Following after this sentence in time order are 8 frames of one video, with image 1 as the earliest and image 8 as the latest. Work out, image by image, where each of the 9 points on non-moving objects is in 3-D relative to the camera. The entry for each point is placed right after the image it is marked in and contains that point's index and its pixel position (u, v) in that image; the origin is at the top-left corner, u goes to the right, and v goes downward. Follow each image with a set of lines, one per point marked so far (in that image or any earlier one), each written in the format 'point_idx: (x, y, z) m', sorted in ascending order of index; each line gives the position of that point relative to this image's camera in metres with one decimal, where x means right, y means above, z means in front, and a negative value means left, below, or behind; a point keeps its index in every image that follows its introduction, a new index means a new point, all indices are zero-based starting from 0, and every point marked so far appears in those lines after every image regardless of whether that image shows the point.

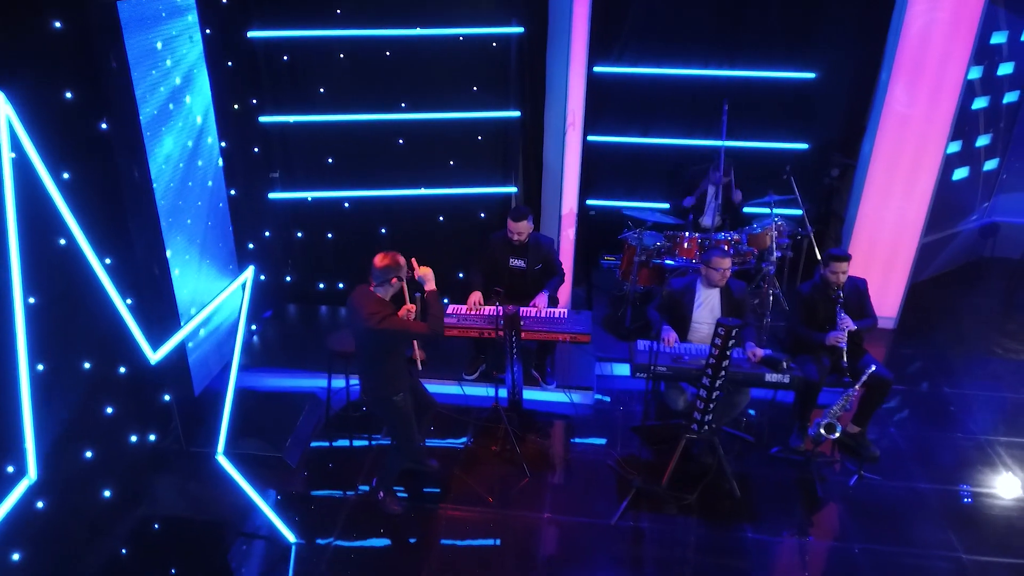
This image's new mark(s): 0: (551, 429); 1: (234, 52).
0: (+0.2, -0.8, +4.3) m
1: (-1.6, +1.4, +4.4) m
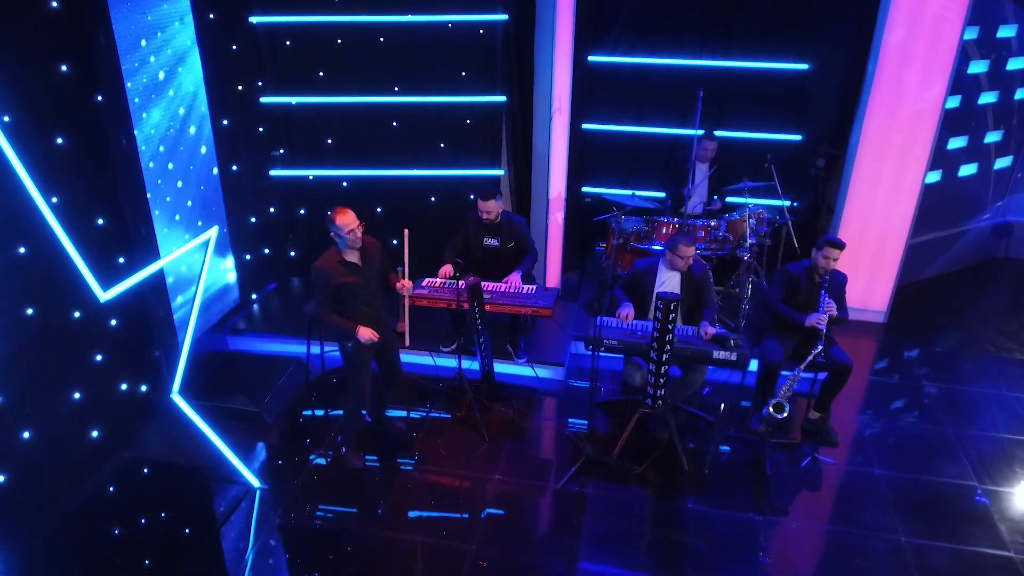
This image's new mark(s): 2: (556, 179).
0: (0.0, -0.7, +4.5) m
1: (-1.7, +1.6, +4.7) m
2: (+0.3, +0.8, +5.2) m
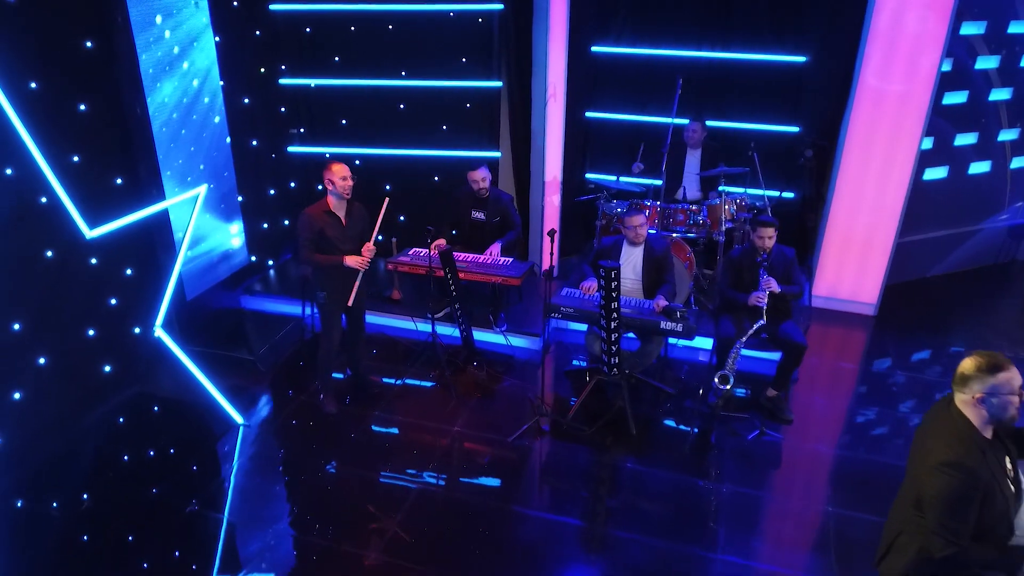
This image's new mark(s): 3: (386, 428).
0: (-0.2, -0.5, +4.8) m
1: (-1.7, +1.8, +5.2) m
2: (+0.3, +0.9, +5.5) m
3: (-0.7, -0.8, +4.3) m
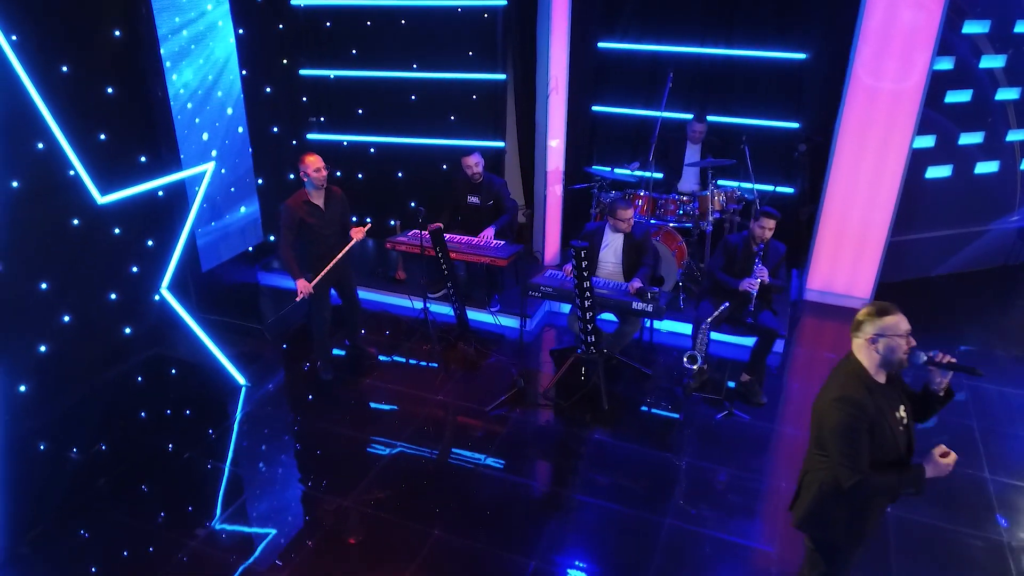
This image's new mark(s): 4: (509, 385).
0: (-0.2, -0.4, +5.1) m
1: (-1.7, +2.0, +5.6) m
2: (+0.3, +1.0, +5.7) m
3: (-0.8, -0.7, +4.6) m
4: (0.0, -0.6, +4.6) m
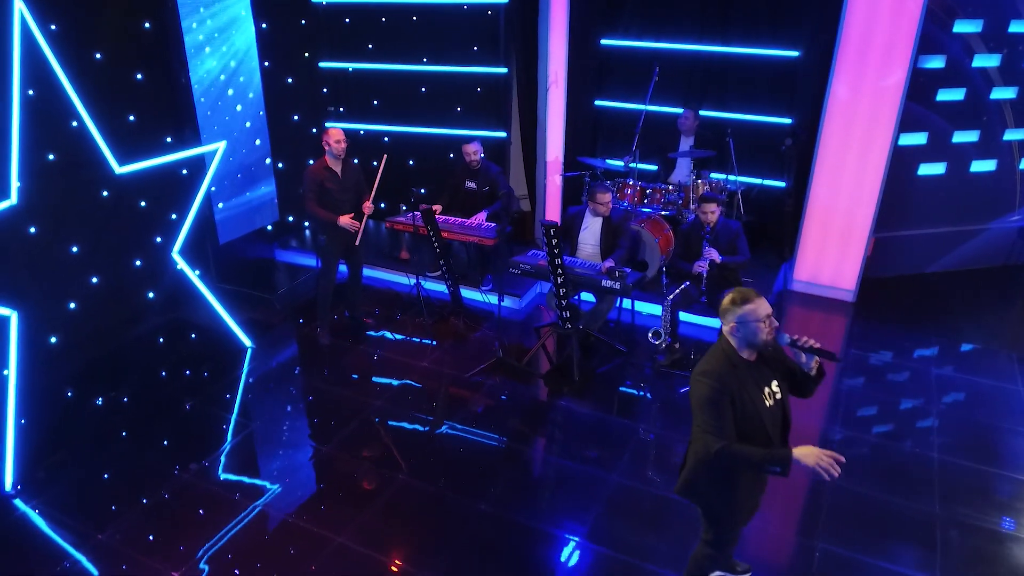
0: (-0.3, -0.2, +5.4) m
1: (-1.7, +2.2, +6.0) m
2: (+0.3, +1.2, +6.0) m
3: (-0.9, -0.5, +5.0) m
4: (-0.1, -0.4, +4.9) m
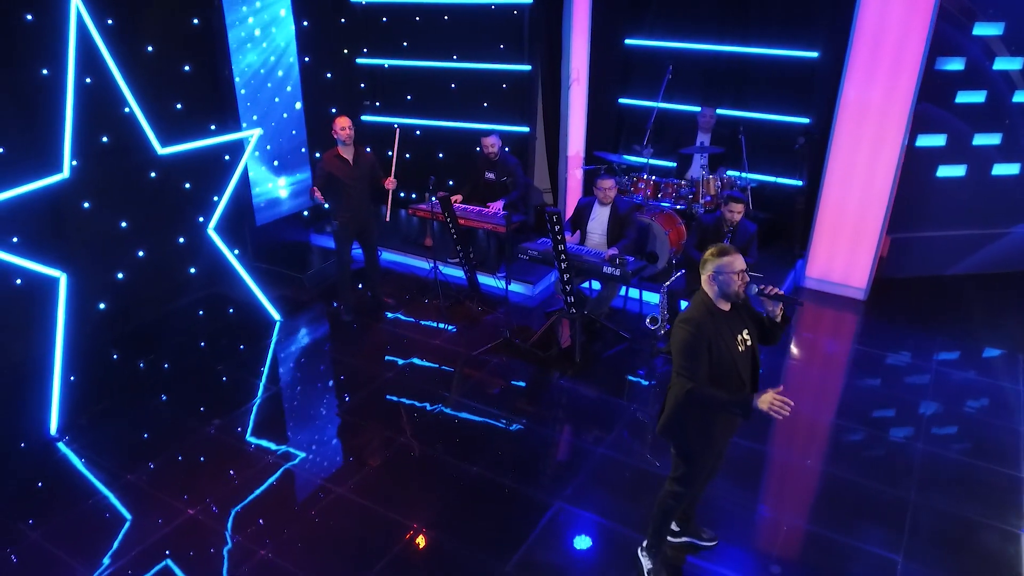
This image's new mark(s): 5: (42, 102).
0: (-0.2, -0.1, +5.7) m
1: (-1.4, +2.3, +6.4) m
2: (+0.5, +1.2, +6.2) m
3: (-0.9, -0.4, +5.3) m
4: (-0.1, -0.3, +5.2) m
5: (-2.6, +1.0, +4.2) m
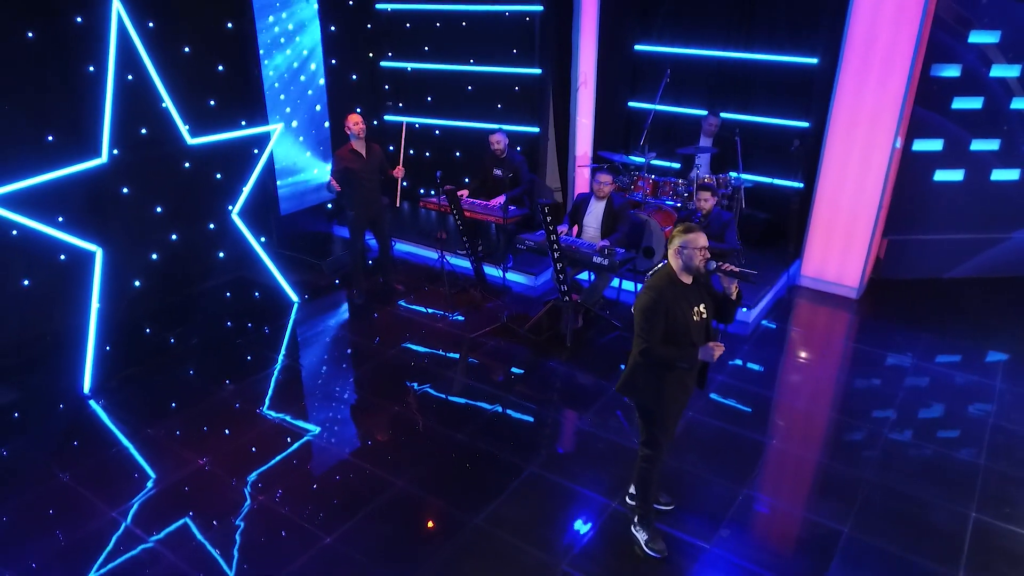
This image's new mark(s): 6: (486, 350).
0: (-0.2, 0.0, +6.0) m
1: (-1.3, +2.4, +6.8) m
2: (+0.6, +1.3, +6.5) m
3: (-0.9, -0.2, +5.7) m
4: (-0.1, -0.3, +5.5) m
5: (-2.6, +1.2, +4.7) m
6: (-0.2, -0.4, +5.2) m
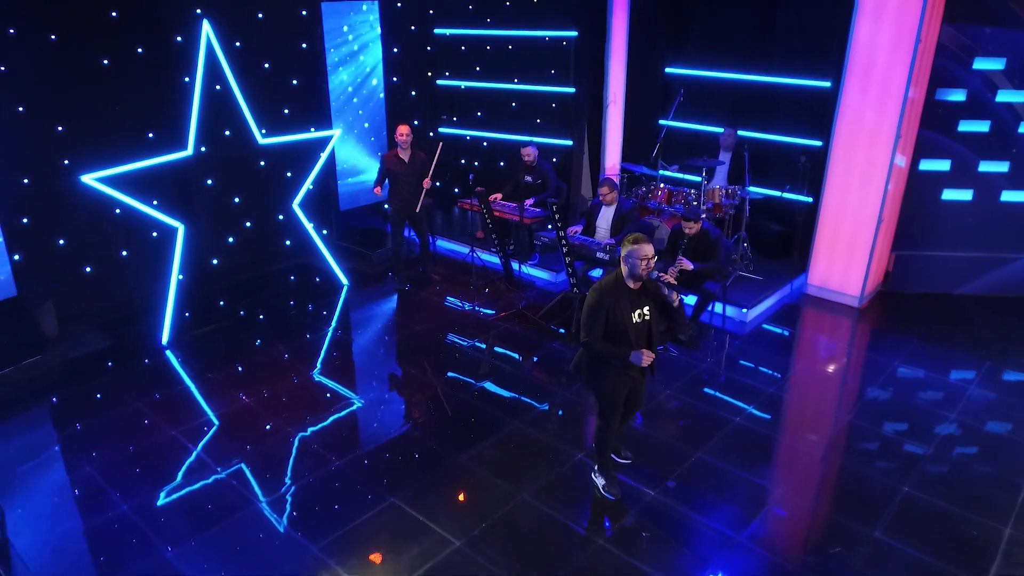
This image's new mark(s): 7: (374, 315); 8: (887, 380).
0: (0.0, 0.0, +6.7) m
1: (-0.8, +2.5, +7.7) m
2: (+0.9, +1.3, +7.2) m
3: (-0.7, -0.2, +6.4) m
4: (+0.1, -0.2, +6.2) m
5: (-2.5, +1.4, +5.7) m
6: (-0.1, -0.3, +5.9) m
7: (-1.2, -0.2, +6.3) m
8: (+2.7, -0.7, +5.2) m
